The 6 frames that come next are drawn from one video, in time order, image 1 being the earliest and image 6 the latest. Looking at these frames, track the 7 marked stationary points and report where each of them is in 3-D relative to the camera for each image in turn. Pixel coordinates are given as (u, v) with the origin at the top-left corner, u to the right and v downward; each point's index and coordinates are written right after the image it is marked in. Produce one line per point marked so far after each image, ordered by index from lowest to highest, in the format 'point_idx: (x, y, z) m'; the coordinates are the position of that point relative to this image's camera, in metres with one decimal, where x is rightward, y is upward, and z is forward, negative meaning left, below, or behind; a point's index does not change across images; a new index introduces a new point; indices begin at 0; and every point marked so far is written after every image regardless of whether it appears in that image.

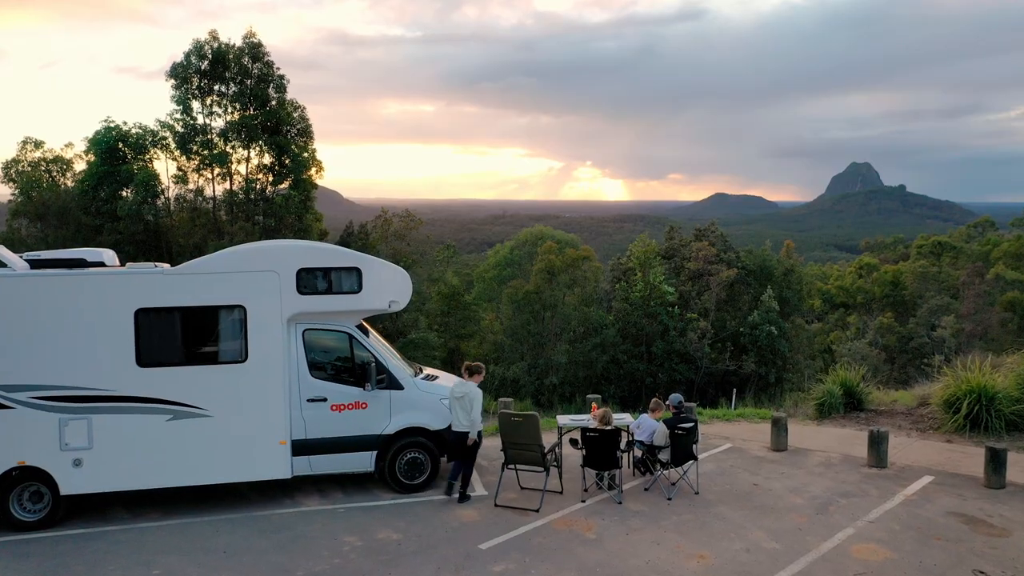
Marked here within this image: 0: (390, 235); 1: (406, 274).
0: (-2.2, +1.0, +14.5) m
1: (-0.6, +0.1, +4.7) m
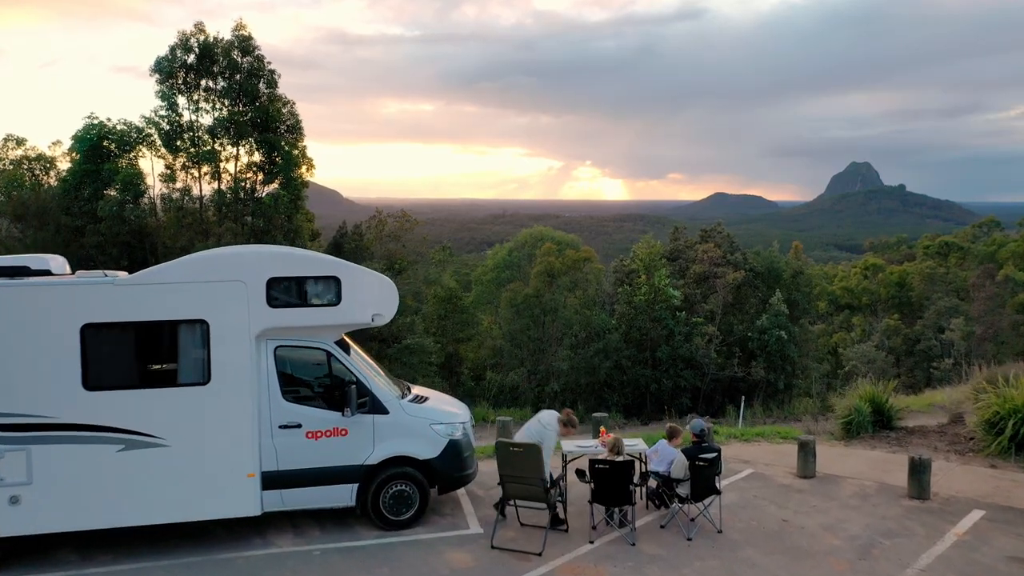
0: (-2.2, +0.9, +13.9) m
1: (-0.6, 0.0, +4.2) m
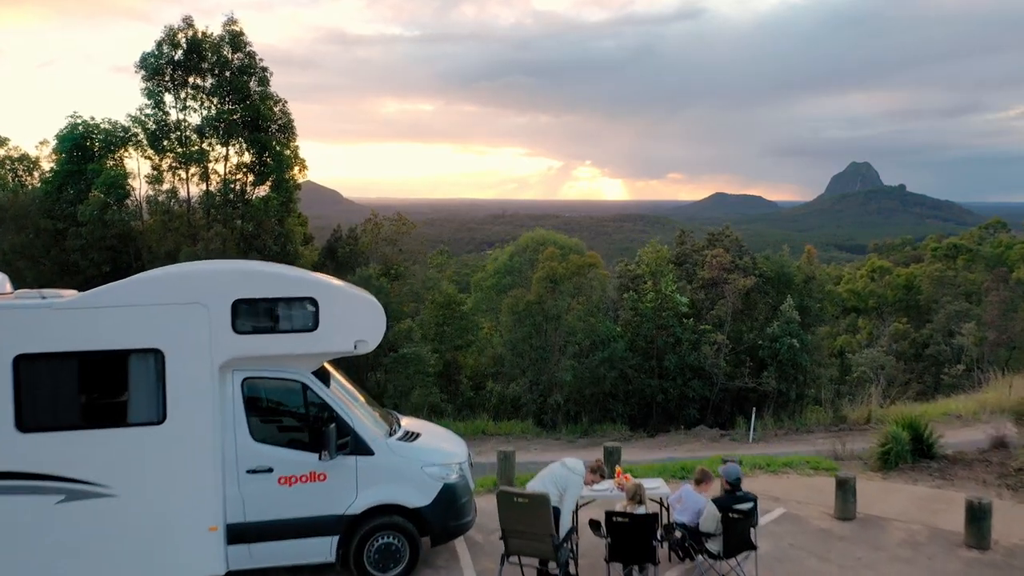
0: (-2.2, +0.8, +13.4) m
1: (-0.6, -0.1, +3.6) m
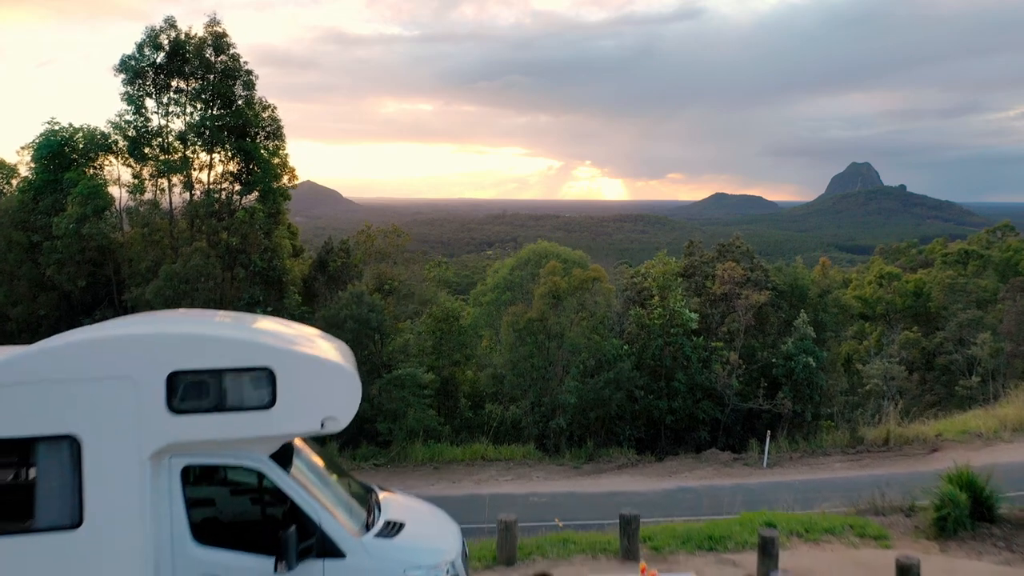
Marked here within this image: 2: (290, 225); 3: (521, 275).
0: (-2.2, +0.6, +12.7) m
1: (-0.6, -0.3, +3.0) m
2: (-3.5, +1.0, +12.4) m
3: (+0.2, +0.3, +15.6) m
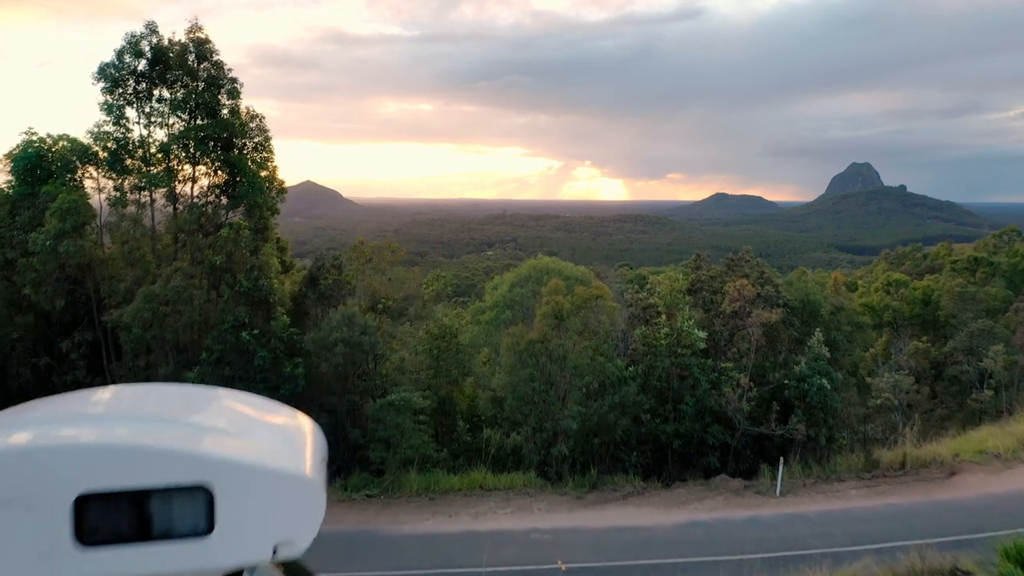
0: (-2.2, +0.3, +12.2) m
1: (-0.6, -0.6, +2.4) m
2: (-3.5, +0.7, +11.9) m
3: (+0.2, 0.0, +15.1) m
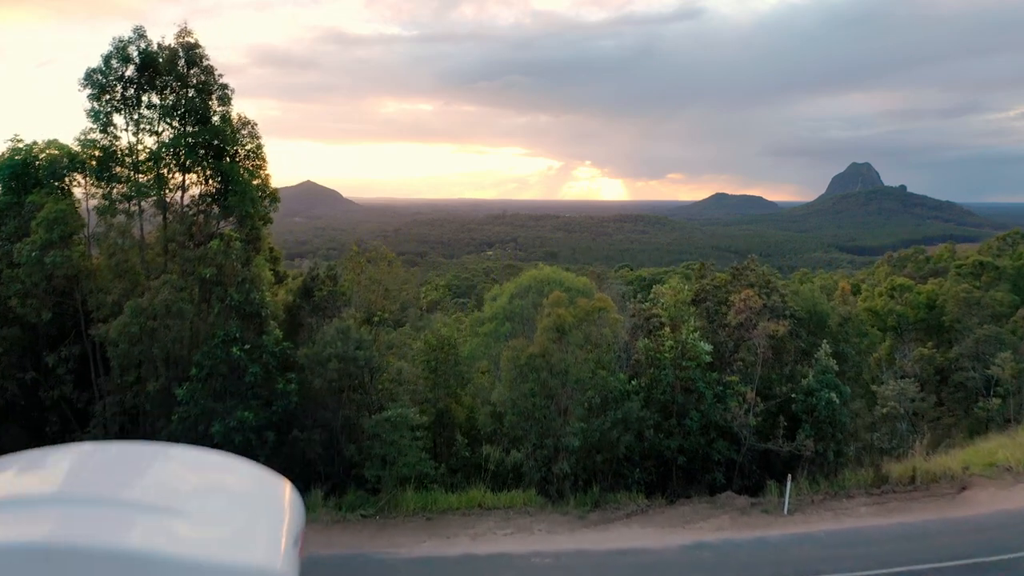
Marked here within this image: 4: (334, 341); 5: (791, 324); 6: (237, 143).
0: (-2.2, +0.1, +11.8) m
1: (-0.6, -0.8, +2.1) m
2: (-3.5, +0.5, +11.5) m
3: (+0.2, -0.1, +14.7) m
4: (-2.3, -0.7, +10.1) m
5: (+4.3, -0.6, +12.3) m
6: (-3.8, +2.0, +10.9) m
